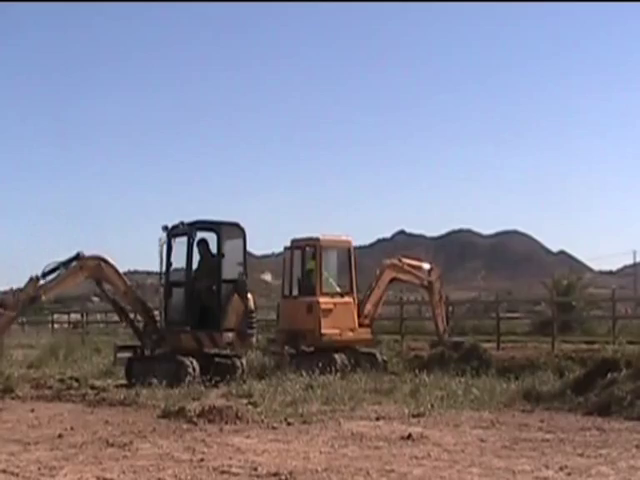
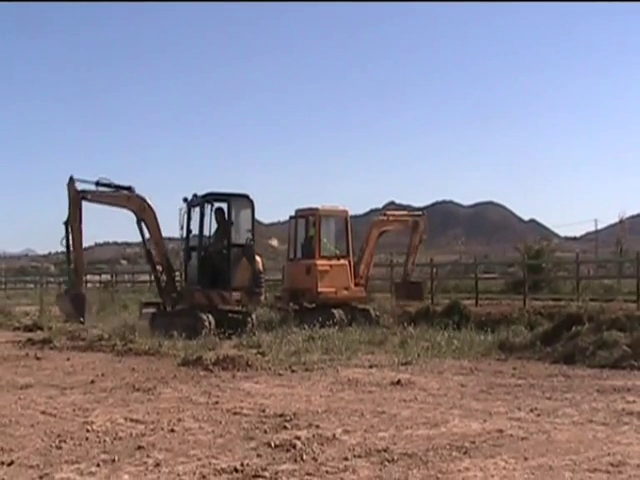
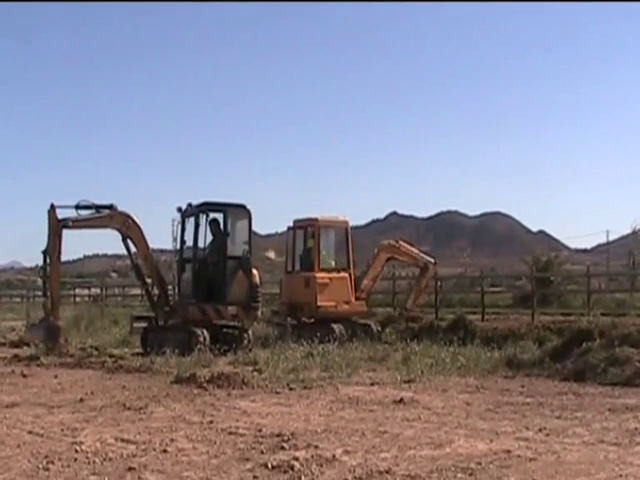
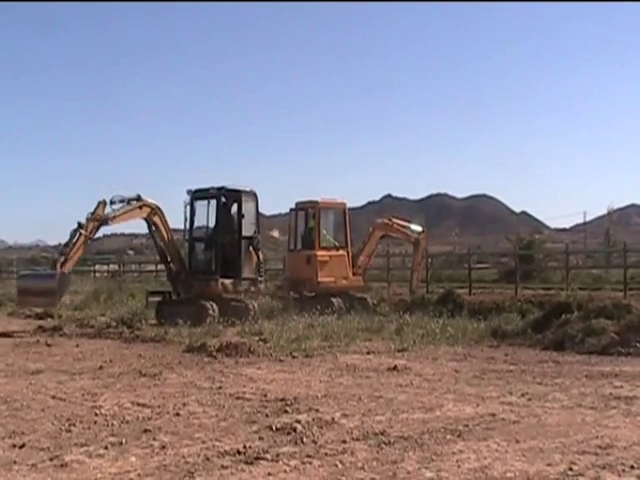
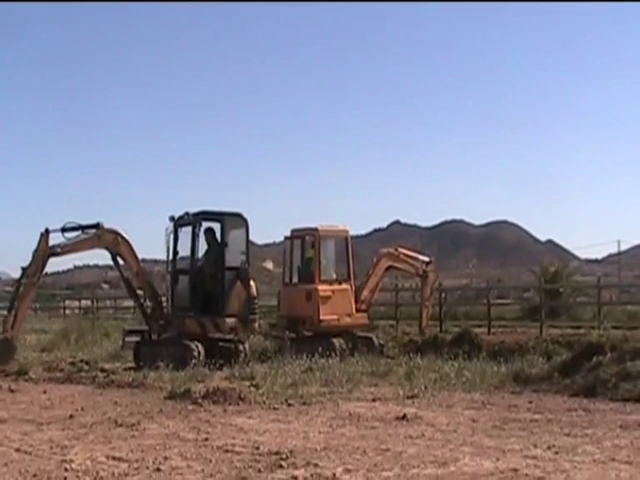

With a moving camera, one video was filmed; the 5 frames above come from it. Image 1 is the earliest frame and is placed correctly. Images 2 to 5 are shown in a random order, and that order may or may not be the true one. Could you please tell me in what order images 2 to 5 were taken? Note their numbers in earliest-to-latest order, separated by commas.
5, 3, 2, 4
